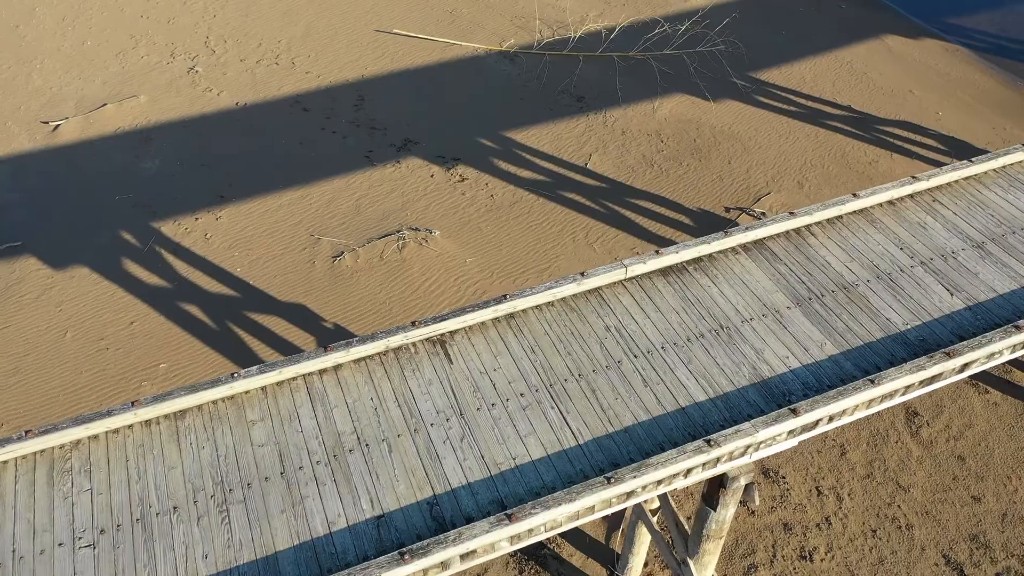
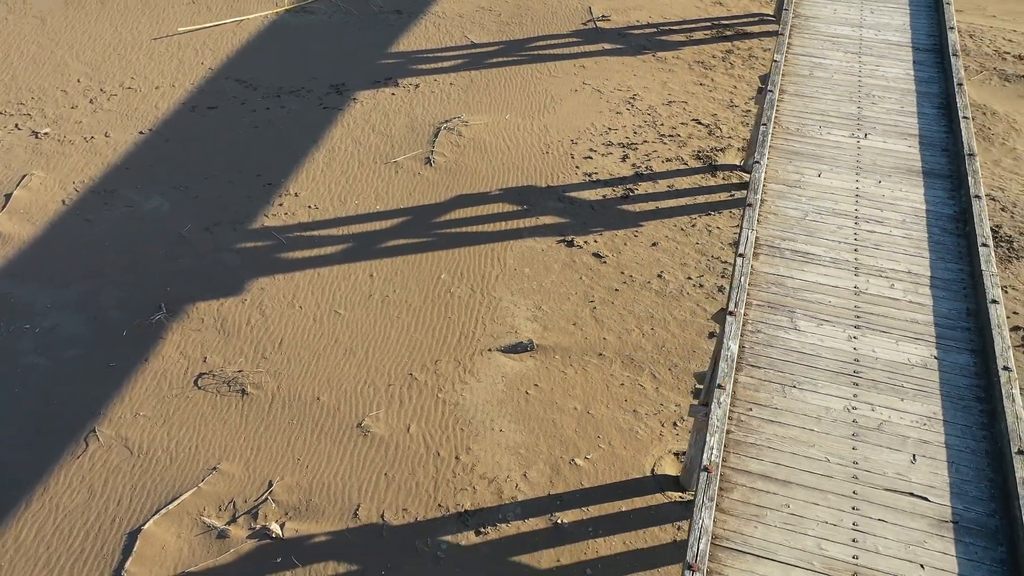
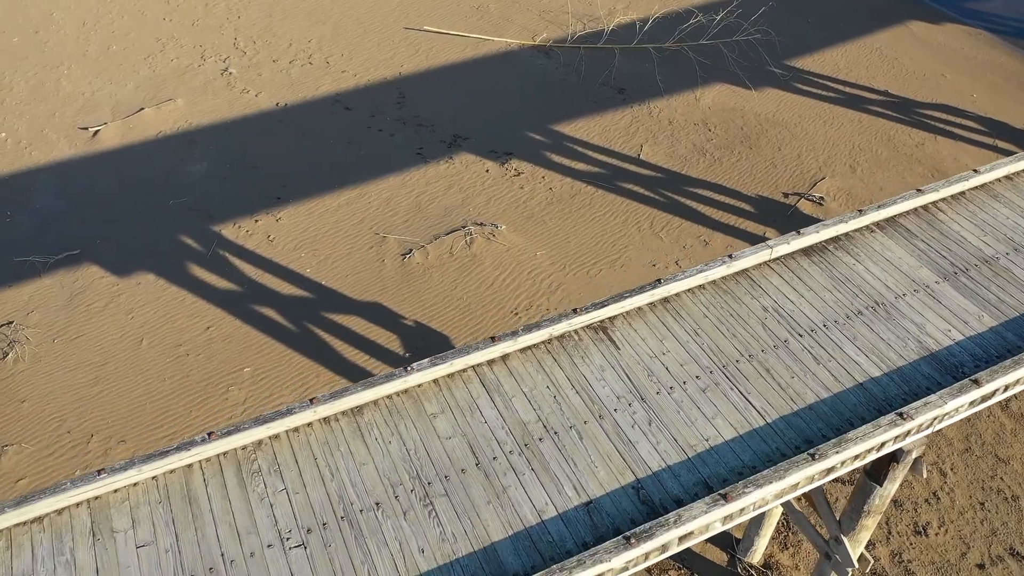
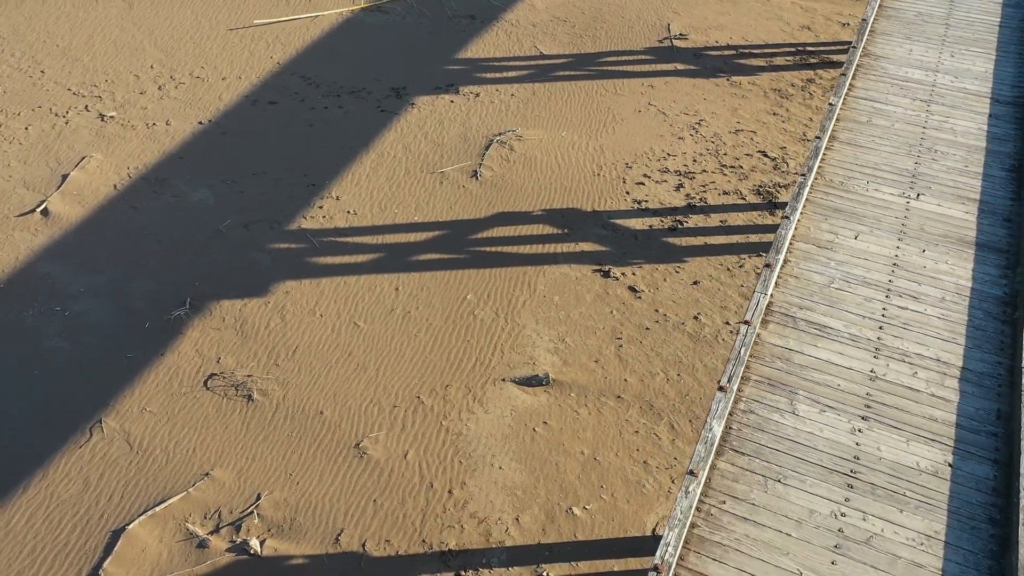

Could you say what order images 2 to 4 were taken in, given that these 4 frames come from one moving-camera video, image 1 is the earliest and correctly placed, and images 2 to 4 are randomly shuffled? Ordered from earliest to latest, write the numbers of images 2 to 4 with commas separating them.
3, 4, 2
